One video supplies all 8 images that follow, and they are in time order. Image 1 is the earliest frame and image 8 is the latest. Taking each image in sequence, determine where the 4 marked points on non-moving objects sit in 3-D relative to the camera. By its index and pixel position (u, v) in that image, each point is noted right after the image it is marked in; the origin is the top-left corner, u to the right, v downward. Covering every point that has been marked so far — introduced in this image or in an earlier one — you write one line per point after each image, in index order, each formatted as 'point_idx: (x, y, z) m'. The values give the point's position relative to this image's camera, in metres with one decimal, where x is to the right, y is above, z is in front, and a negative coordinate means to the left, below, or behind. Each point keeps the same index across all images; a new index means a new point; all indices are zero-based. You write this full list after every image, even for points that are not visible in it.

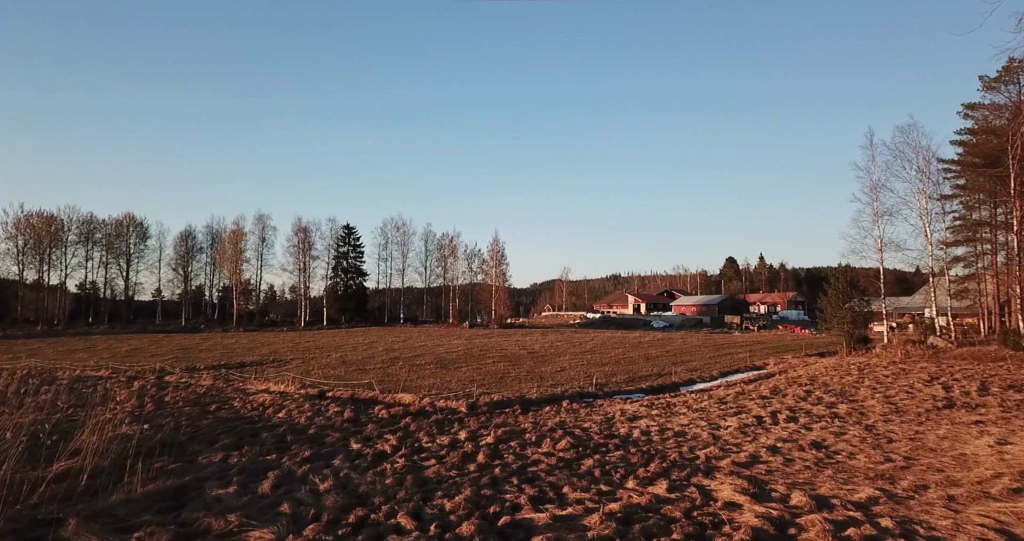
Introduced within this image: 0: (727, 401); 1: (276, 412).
0: (+5.9, -3.6, +18.0) m
1: (-6.3, -3.8, +17.6) m
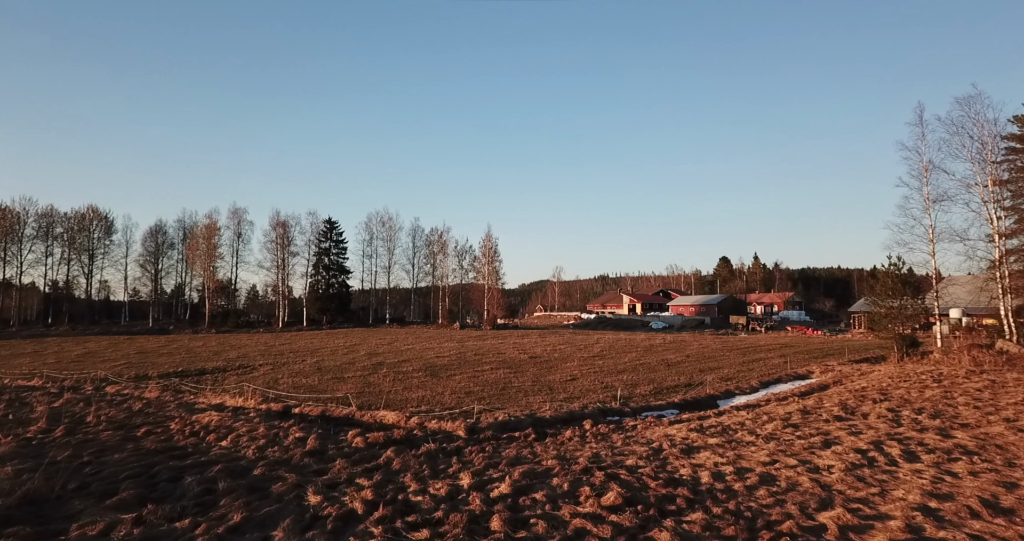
0: (+6.1, -3.3, +14.2) m
1: (-6.0, -3.5, +13.6) m
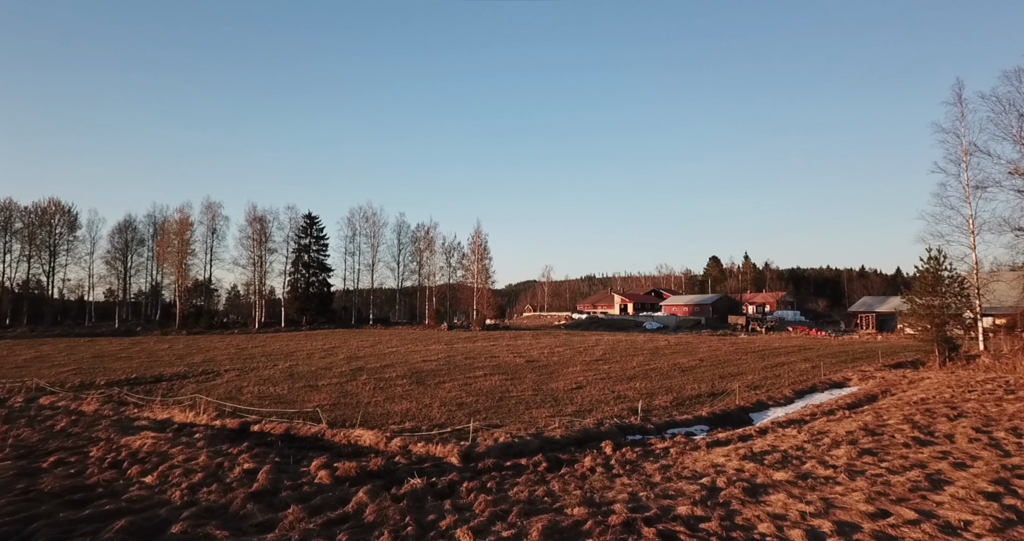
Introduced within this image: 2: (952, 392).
0: (+6.2, -3.1, +11.5) m
1: (-5.9, -3.3, +10.6) m
2: (+11.0, -3.0, +16.5) m
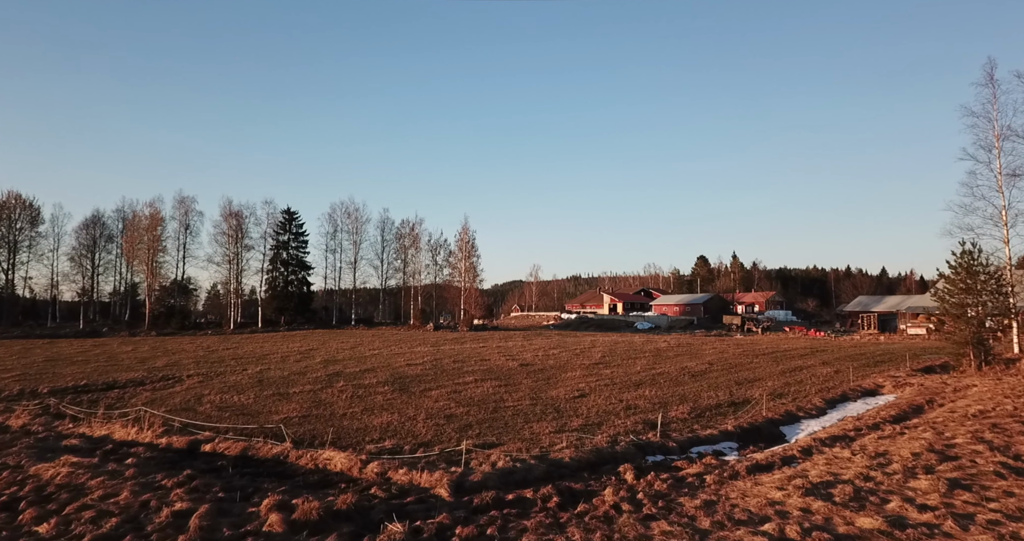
0: (+6.3, -2.9, +9.3) m
1: (-5.8, -3.1, +8.2) m
2: (+10.9, -2.9, +14.5) m
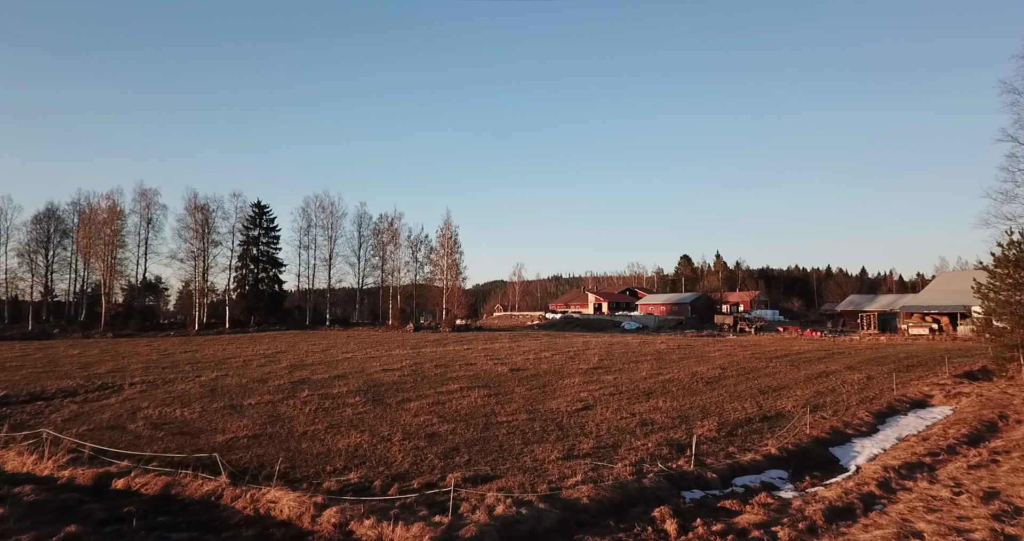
0: (+6.4, -2.7, +6.8) m
1: (-5.7, -2.9, +5.3) m
2: (+10.9, -2.7, +12.1) m
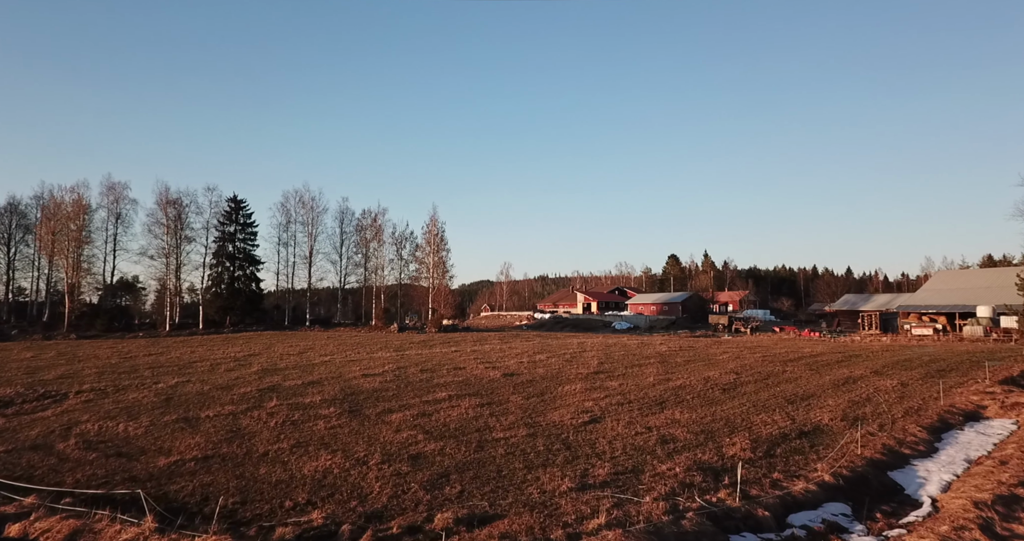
0: (+6.5, -2.6, +4.9) m
1: (-5.5, -2.7, +3.2) m
2: (+10.9, -2.5, +10.3) m
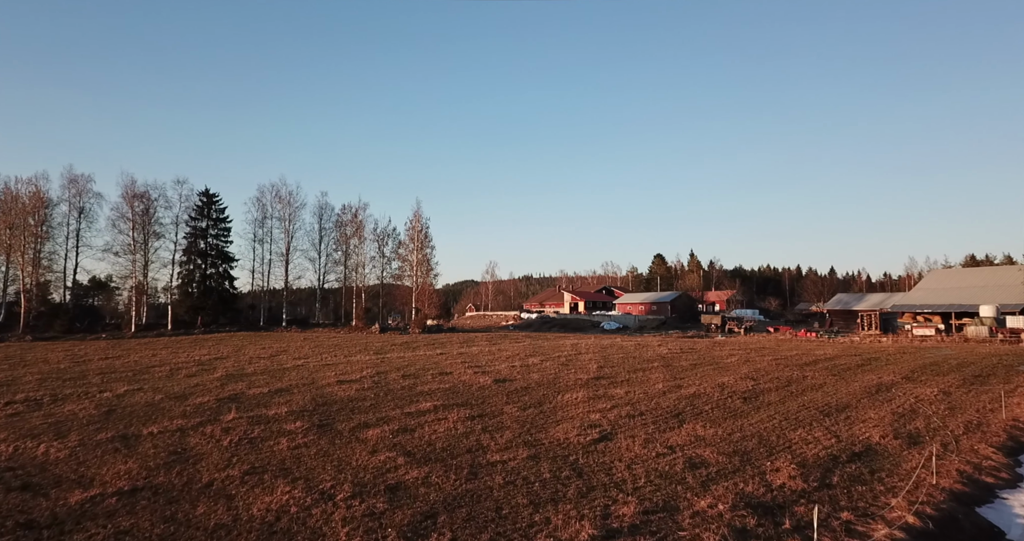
0: (+6.7, -2.4, +2.9) m
1: (-5.3, -2.6, +0.9) m
2: (+10.9, -2.4, +8.5) m
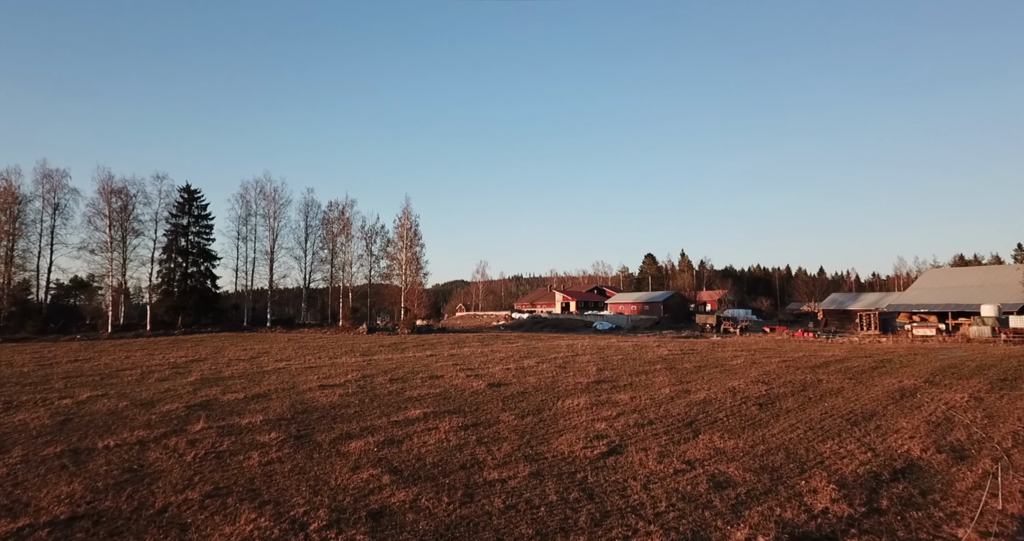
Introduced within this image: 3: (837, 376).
0: (+6.8, -2.3, +1.8) m
1: (-5.2, -2.5, -0.4) m
2: (+10.9, -2.3, +7.4) m
3: (+8.7, -2.8, +17.8) m
